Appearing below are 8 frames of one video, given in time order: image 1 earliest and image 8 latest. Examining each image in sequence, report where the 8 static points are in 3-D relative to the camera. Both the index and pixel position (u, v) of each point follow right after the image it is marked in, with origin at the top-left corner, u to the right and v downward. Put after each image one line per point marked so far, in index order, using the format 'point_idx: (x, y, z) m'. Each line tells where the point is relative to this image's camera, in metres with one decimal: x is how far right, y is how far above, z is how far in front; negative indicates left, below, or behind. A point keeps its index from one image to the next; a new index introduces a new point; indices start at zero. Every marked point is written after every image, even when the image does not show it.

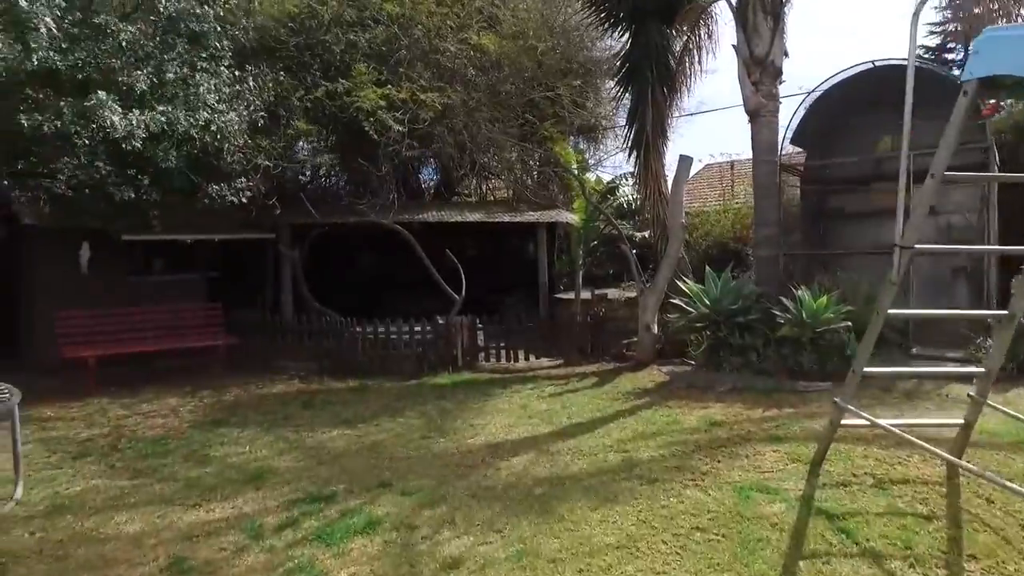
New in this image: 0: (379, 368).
0: (-1.7, -1.1, +8.9) m
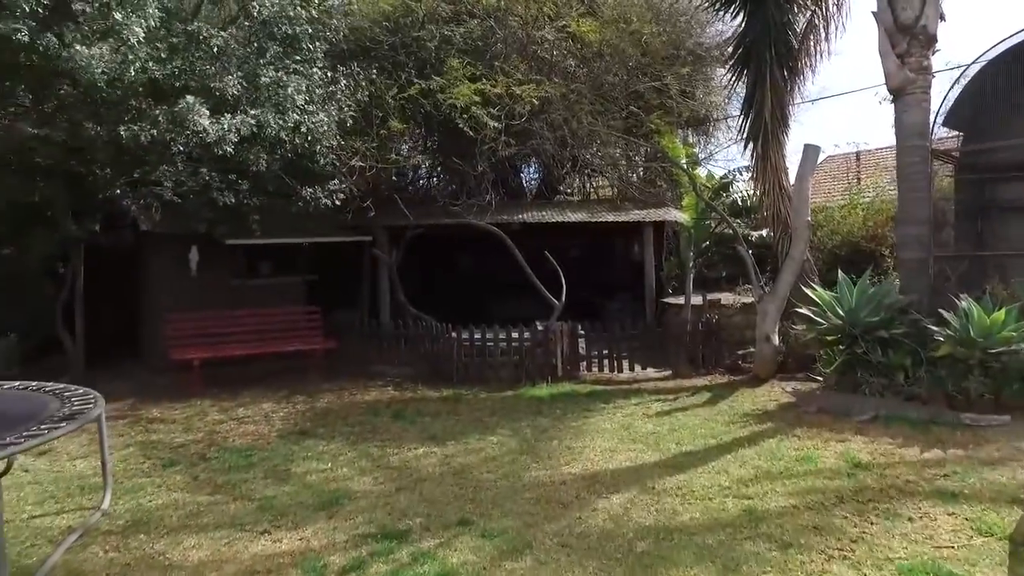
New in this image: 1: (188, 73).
0: (-0.5, -1.1, +8.5) m
1: (-3.1, +2.0, +6.3) m
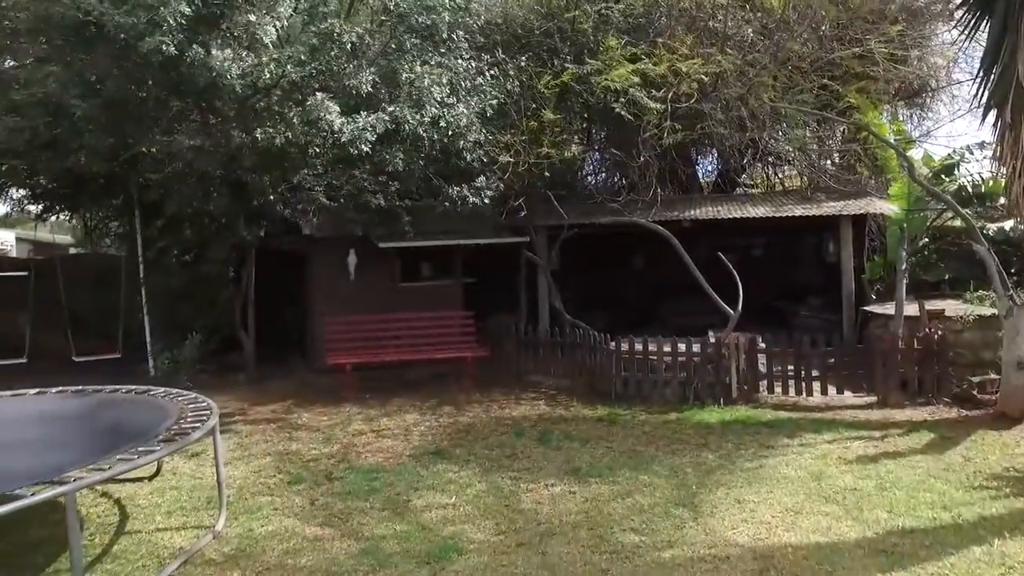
0: (+1.4, -1.2, +7.6) m
1: (-1.7, +2.0, +6.1) m
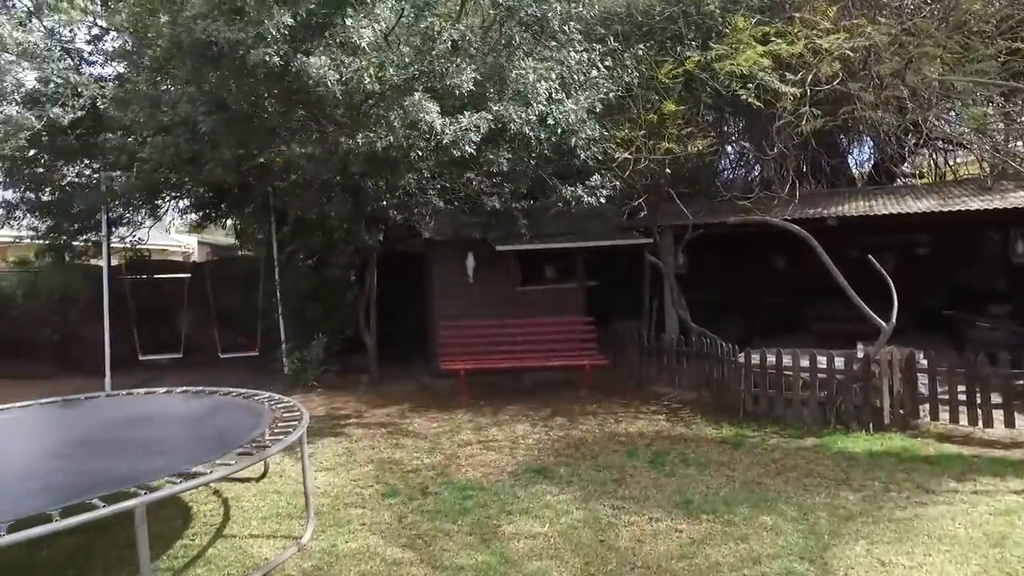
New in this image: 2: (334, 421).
0: (+2.6, -1.3, +6.8) m
1: (-0.8, +1.9, +5.9) m
2: (-2.0, -1.5, +7.5) m
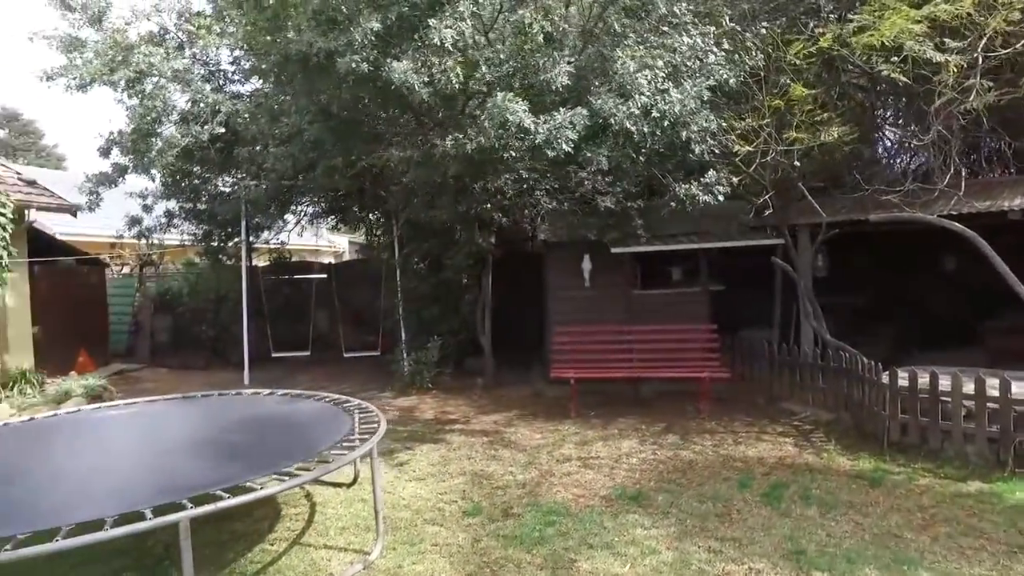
0: (+3.5, -1.3, +5.8) m
1: (+0.1, +1.9, +5.7) m
2: (-0.8, -1.5, +7.5) m
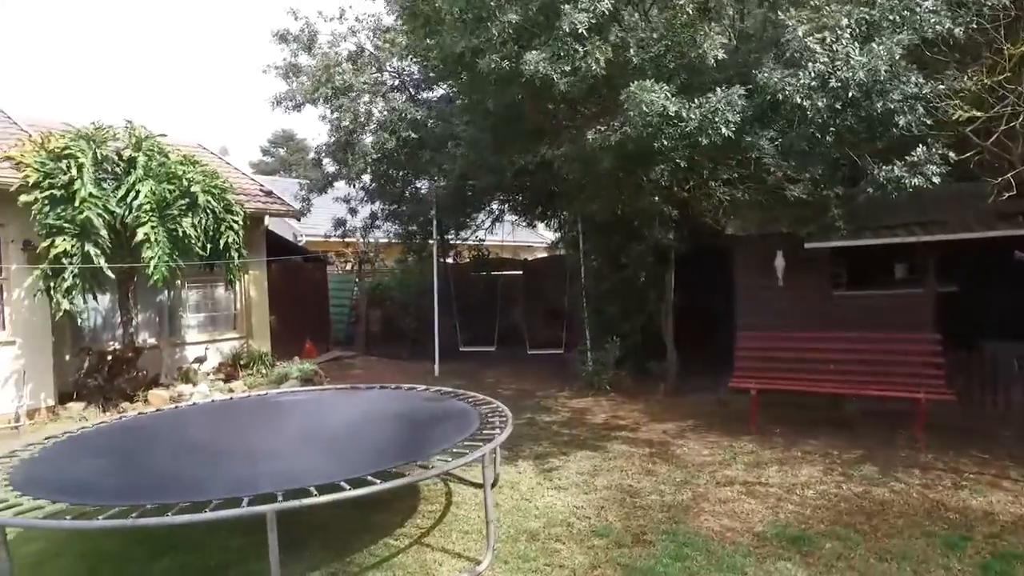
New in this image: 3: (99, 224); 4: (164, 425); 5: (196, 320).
0: (+4.5, -1.4, +4.1) m
1: (+1.2, +1.8, +5.1) m
2: (+1.0, -1.5, +7.2) m
3: (-4.4, +0.7, +7.0) m
4: (-2.7, -1.1, +5.2) m
5: (-4.7, -0.5, +9.8) m
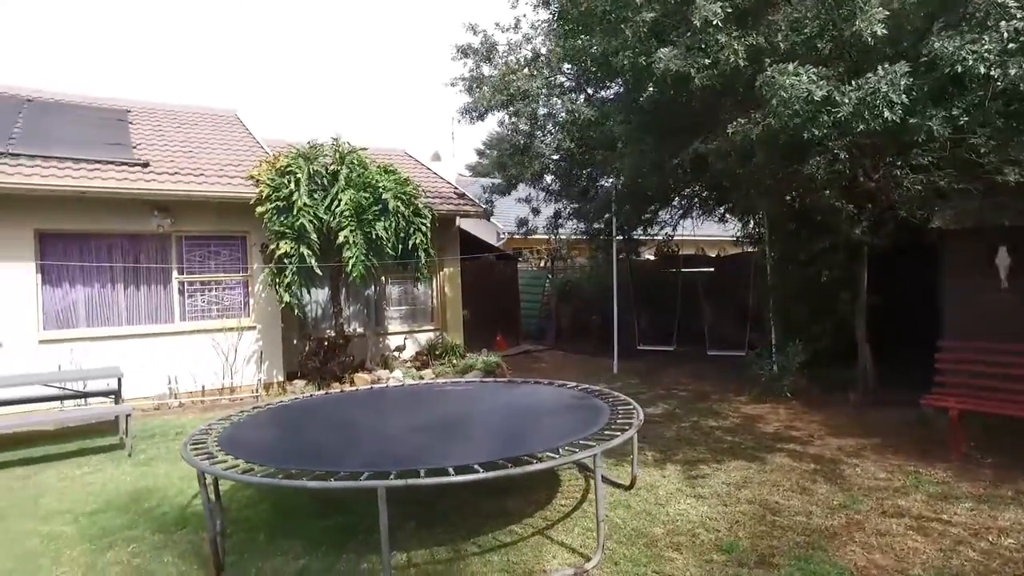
0: (+4.9, -1.5, +2.6) m
1: (+2.2, +1.8, +4.6) m
2: (+2.6, -1.5, +6.7) m
3: (-2.5, +0.7, +8.3) m
4: (-1.5, -1.1, +6.0) m
5: (-1.9, -0.4, +11.0) m
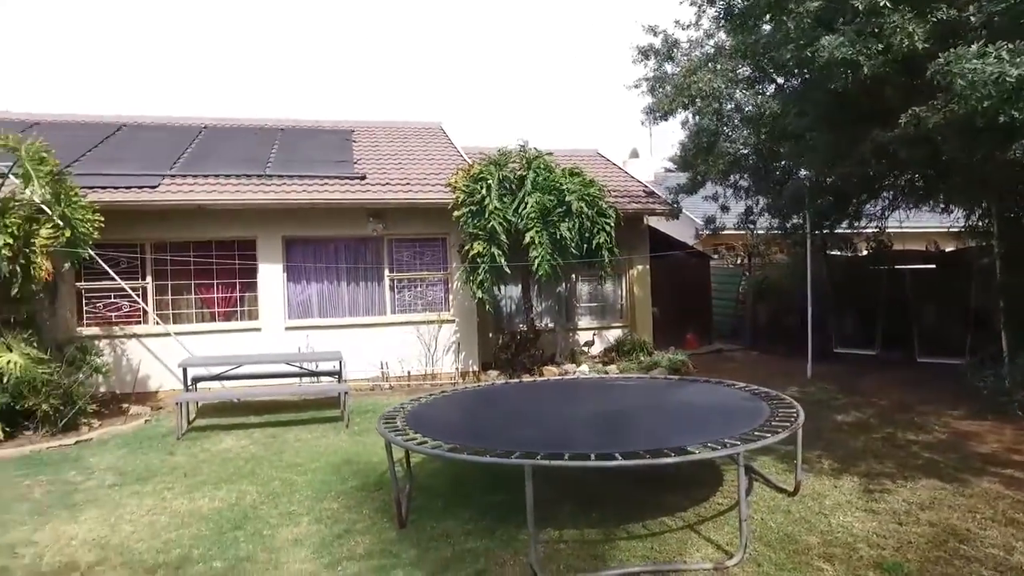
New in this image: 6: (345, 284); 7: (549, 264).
0: (+5.2, -1.5, +1.4) m
1: (+3.2, +1.8, +4.0) m
2: (+4.2, -1.5, +5.9) m
3: (-0.2, +0.8, +9.0) m
4: (0.0, -1.0, +6.6) m
5: (+1.3, -0.4, +11.4) m
6: (-2.4, +0.1, +9.7) m
7: (+0.5, +0.3, +9.1) m
